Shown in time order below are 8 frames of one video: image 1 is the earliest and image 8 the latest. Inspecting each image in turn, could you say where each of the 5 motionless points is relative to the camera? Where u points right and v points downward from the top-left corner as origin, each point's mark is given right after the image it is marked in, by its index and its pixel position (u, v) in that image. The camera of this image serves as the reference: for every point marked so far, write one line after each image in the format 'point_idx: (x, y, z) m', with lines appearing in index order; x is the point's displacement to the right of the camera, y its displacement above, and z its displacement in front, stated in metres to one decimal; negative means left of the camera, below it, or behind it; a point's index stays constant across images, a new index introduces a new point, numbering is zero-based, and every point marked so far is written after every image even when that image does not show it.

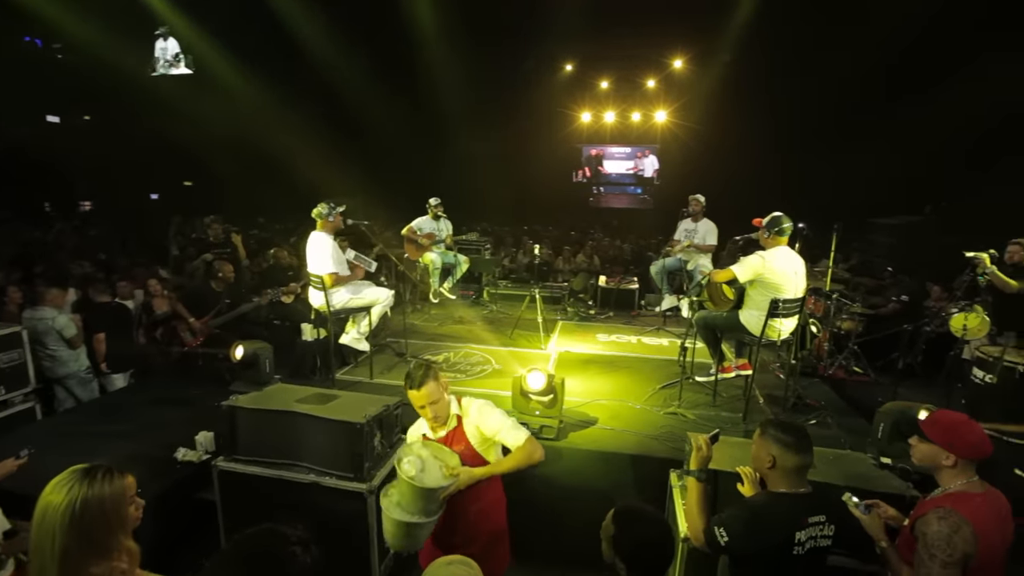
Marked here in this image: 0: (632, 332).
0: (+1.9, -0.7, +7.8) m
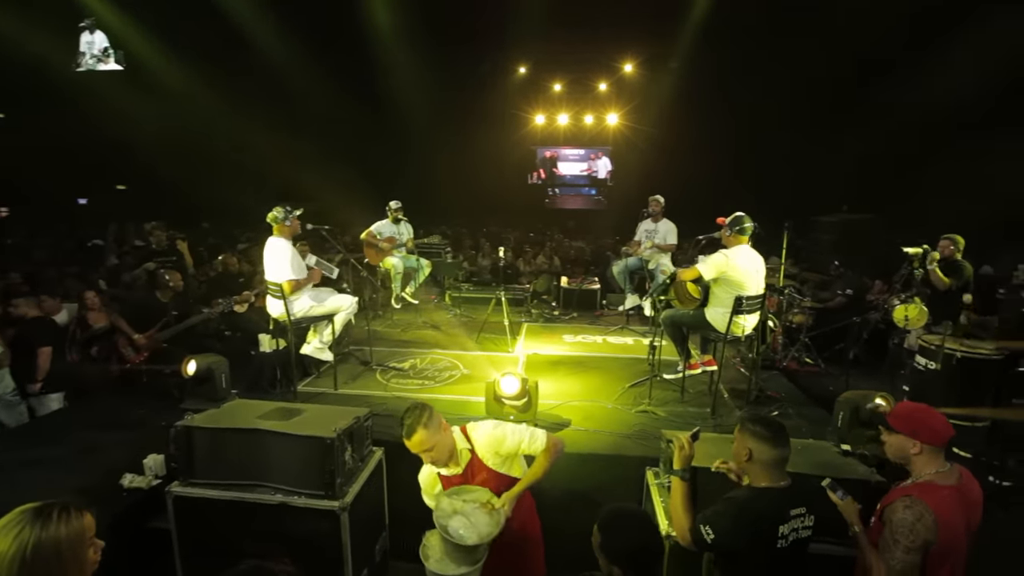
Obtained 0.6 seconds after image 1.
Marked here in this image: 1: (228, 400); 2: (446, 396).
0: (+1.4, -0.7, +7.9) m
1: (-2.8, -1.1, +4.9) m
2: (-0.7, -1.2, +5.5) m
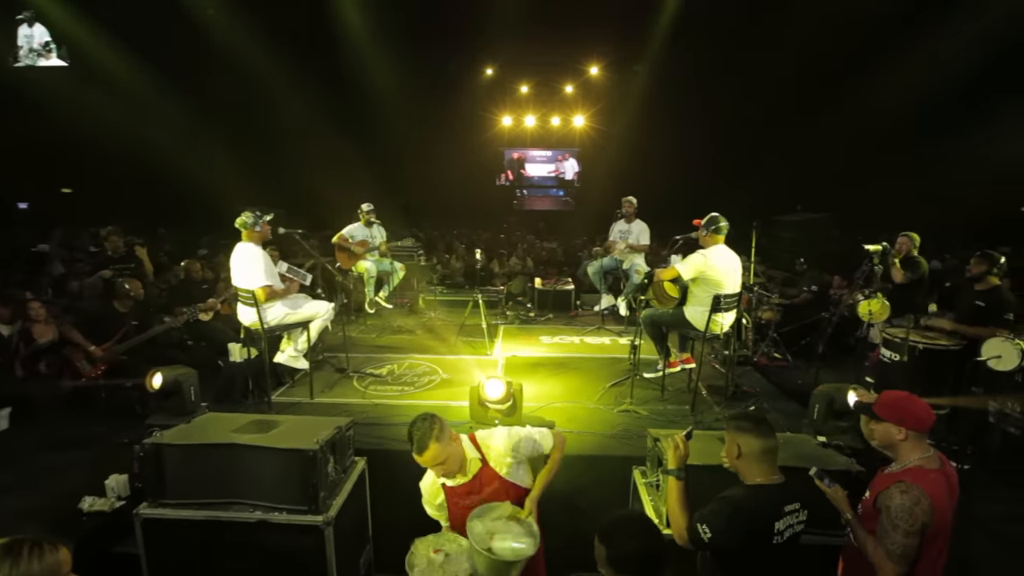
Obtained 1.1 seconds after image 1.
0: (+1.0, -0.7, +8.0) m
1: (-3.0, -1.2, +4.6) m
2: (-0.9, -1.3, +5.4) m
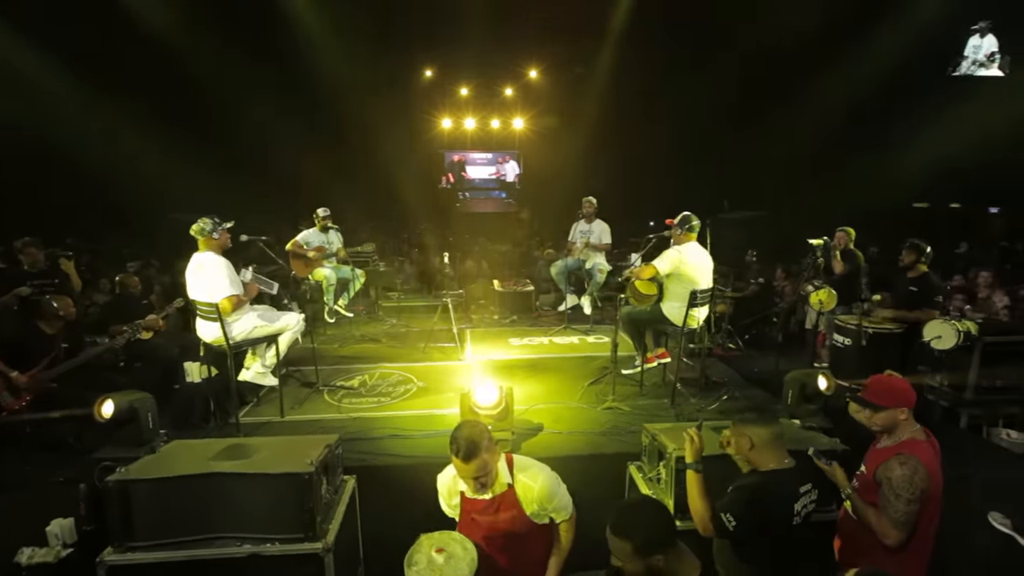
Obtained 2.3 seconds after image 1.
0: (+0.5, -0.8, +8.0) m
1: (-3.1, -1.3, +4.2) m
2: (-1.1, -1.3, +5.2) m
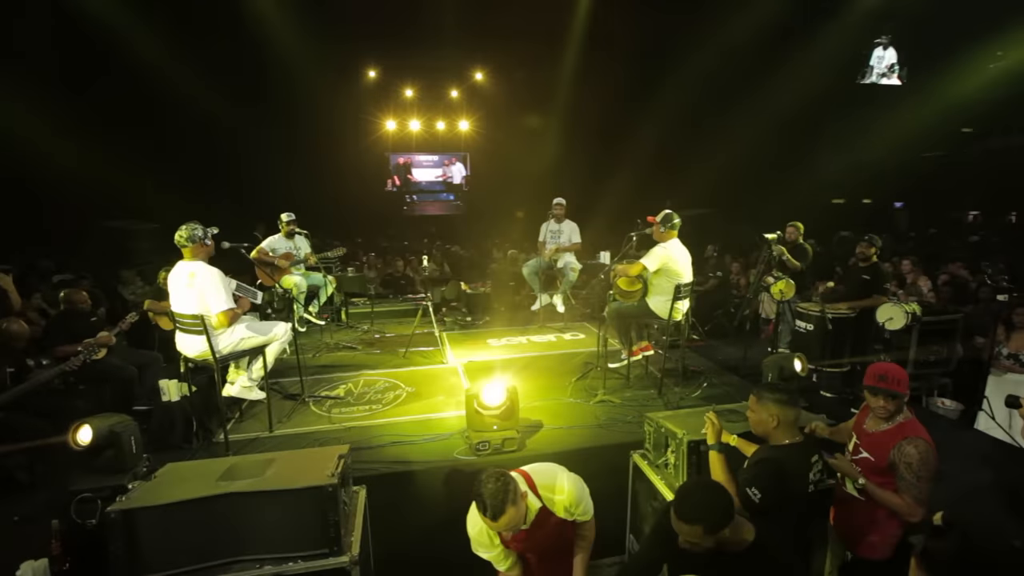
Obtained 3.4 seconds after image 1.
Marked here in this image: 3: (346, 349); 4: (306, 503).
0: (+0.1, -0.8, +8.1) m
1: (-3.0, -1.4, +3.9) m
2: (-1.1, -1.4, +5.1) m
3: (-2.4, -0.9, +7.1) m
4: (-1.3, -1.4, +3.1) m
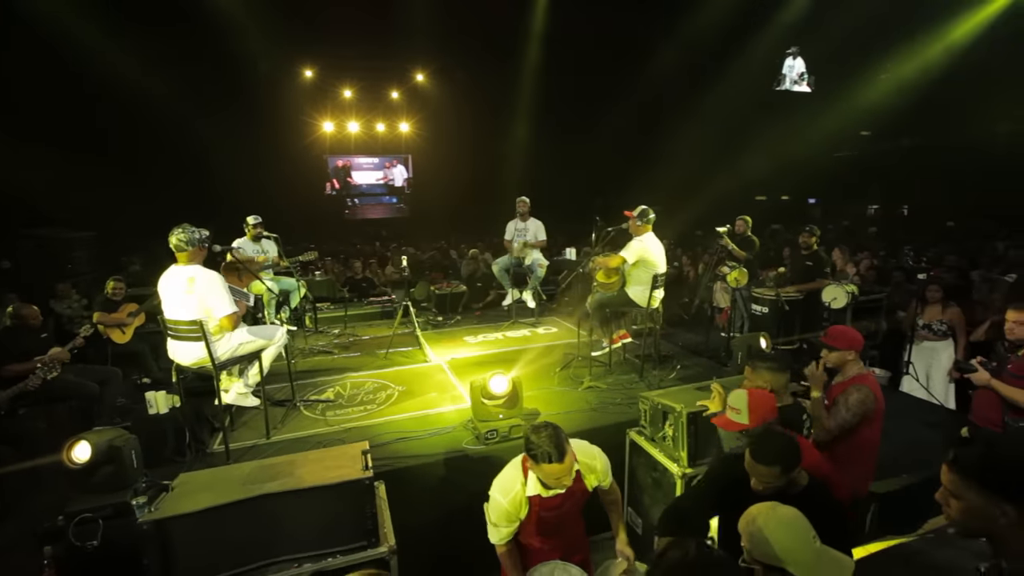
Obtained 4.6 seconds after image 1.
0: (-0.3, -0.7, +8.2) m
1: (-2.8, -1.5, +3.7) m
2: (-1.2, -1.4, +5.1) m
3: (-2.7, -1.0, +6.9) m
4: (-1.1, -1.4, +3.1) m
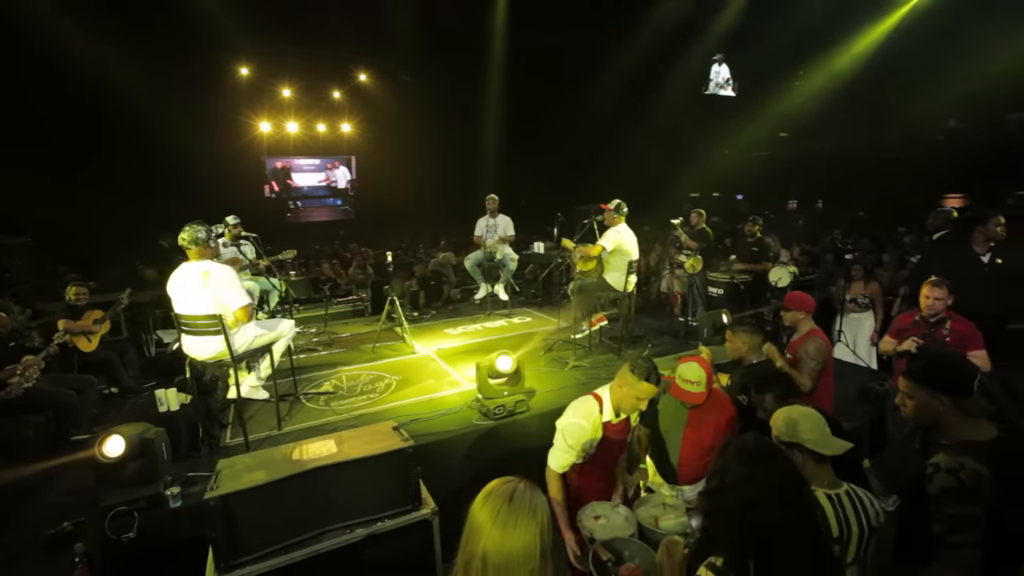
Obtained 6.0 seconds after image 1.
0: (-0.8, -0.6, +8.6) m
1: (-2.6, -1.4, +3.8) m
2: (-1.2, -1.3, +5.4) m
3: (-2.9, -0.9, +7.0) m
4: (-0.9, -1.3, +3.4) m
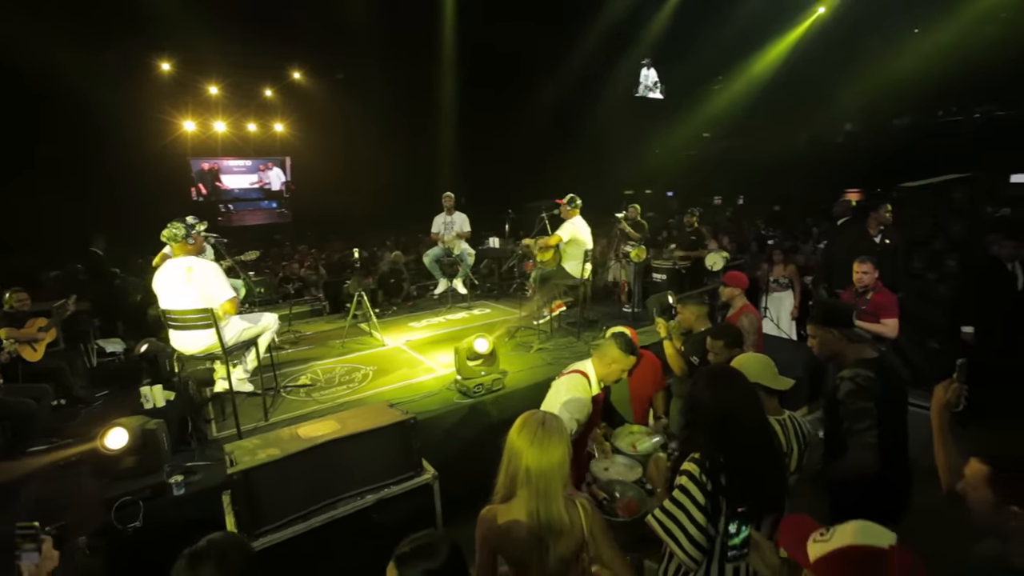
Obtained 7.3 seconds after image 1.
0: (-1.5, -0.5, +8.9) m
1: (-2.7, -1.4, +3.9) m
2: (-1.5, -1.2, +5.6) m
3: (-3.4, -0.9, +7.0) m
4: (-0.9, -1.2, +3.7) m
